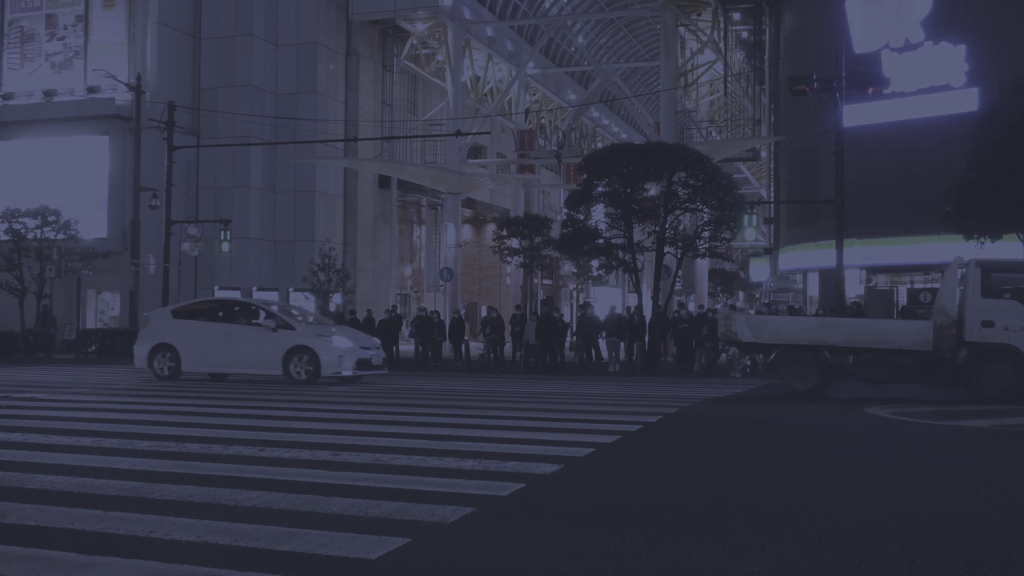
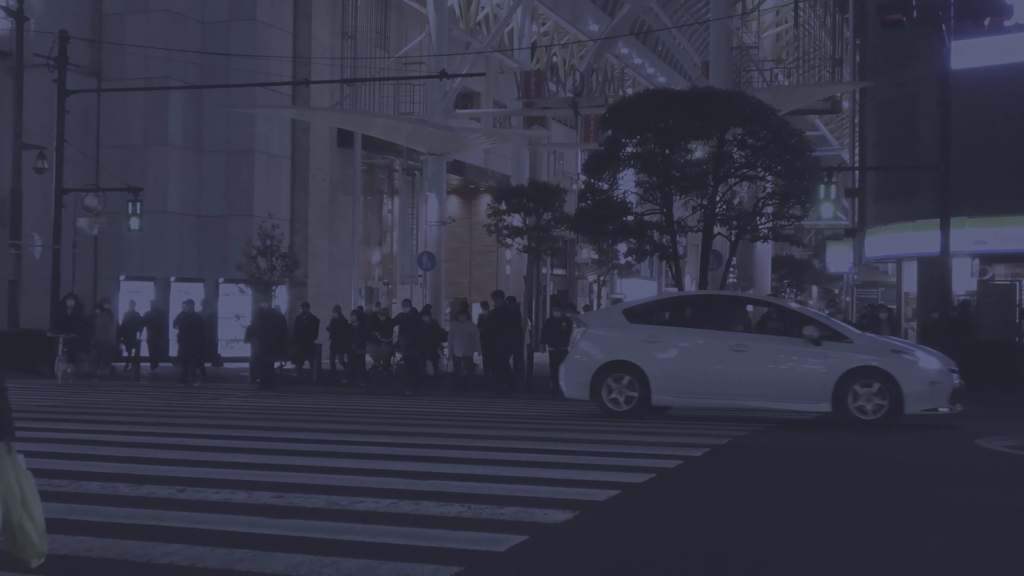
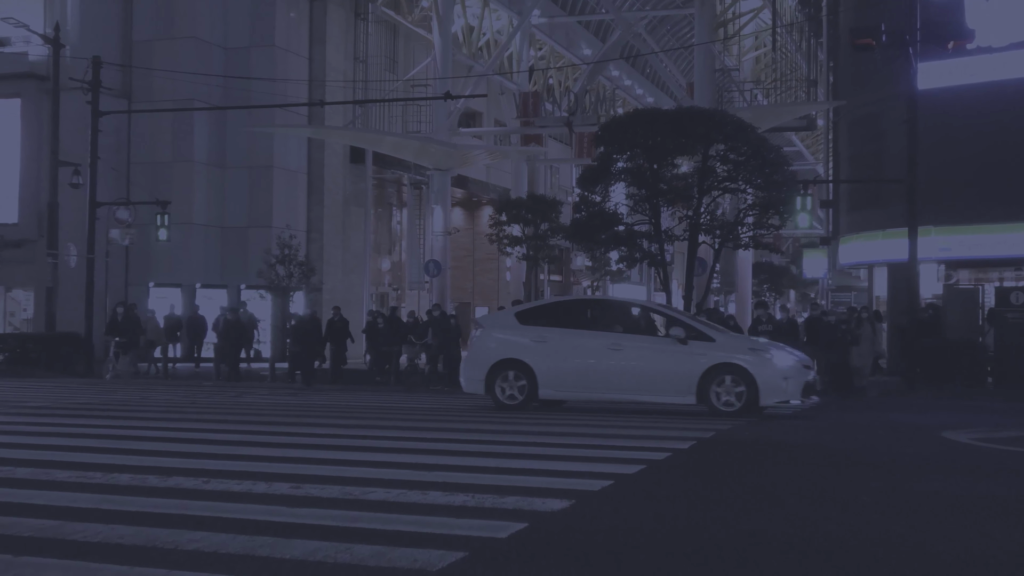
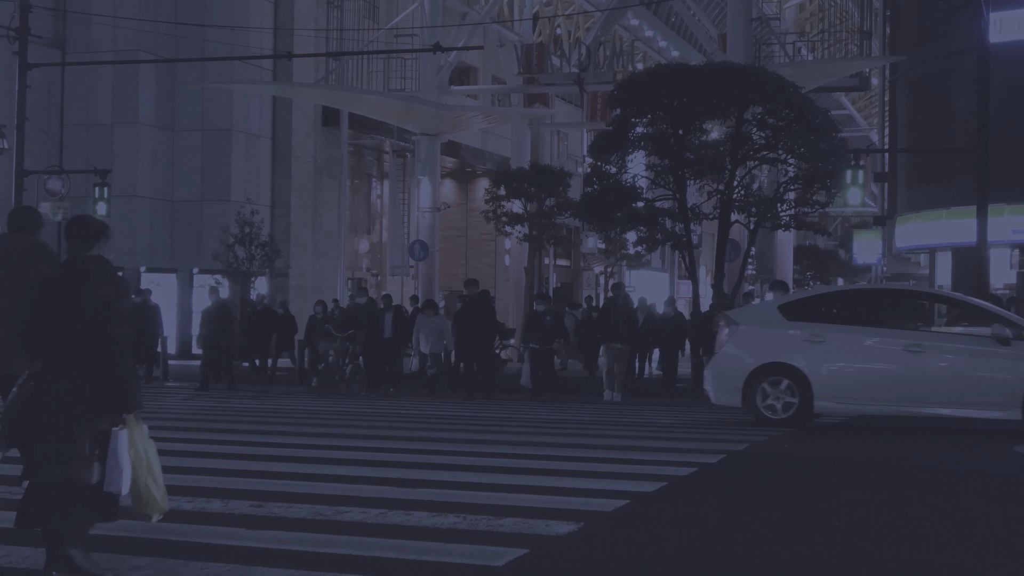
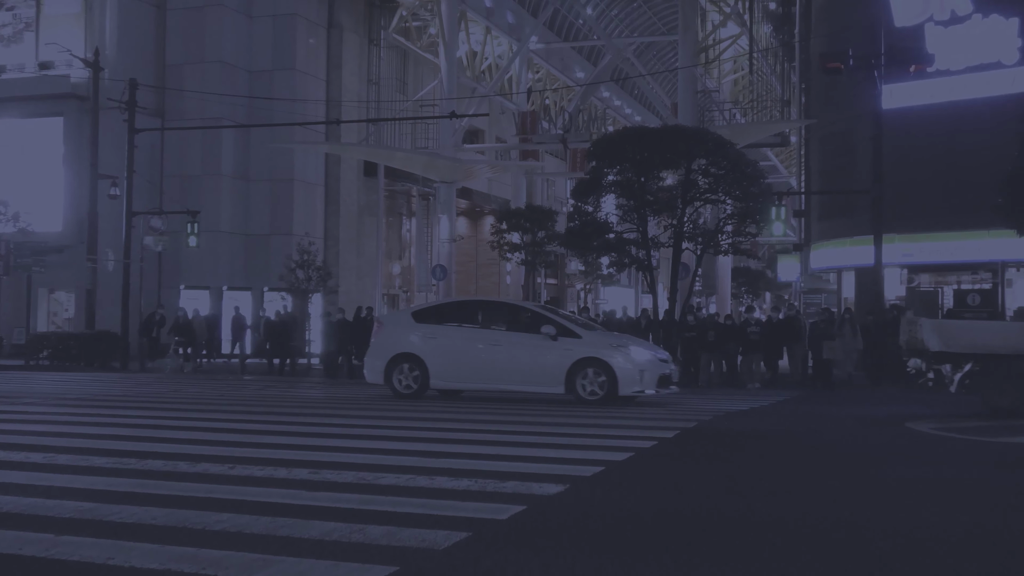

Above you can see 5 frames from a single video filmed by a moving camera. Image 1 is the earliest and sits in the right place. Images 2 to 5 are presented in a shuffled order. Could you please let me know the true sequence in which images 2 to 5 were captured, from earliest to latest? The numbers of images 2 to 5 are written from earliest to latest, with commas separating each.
5, 3, 2, 4
